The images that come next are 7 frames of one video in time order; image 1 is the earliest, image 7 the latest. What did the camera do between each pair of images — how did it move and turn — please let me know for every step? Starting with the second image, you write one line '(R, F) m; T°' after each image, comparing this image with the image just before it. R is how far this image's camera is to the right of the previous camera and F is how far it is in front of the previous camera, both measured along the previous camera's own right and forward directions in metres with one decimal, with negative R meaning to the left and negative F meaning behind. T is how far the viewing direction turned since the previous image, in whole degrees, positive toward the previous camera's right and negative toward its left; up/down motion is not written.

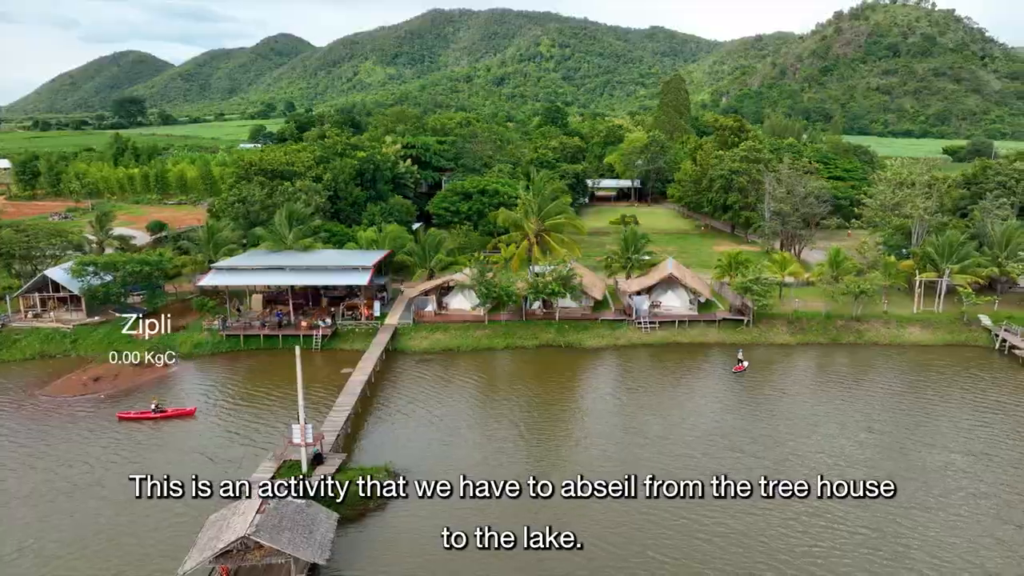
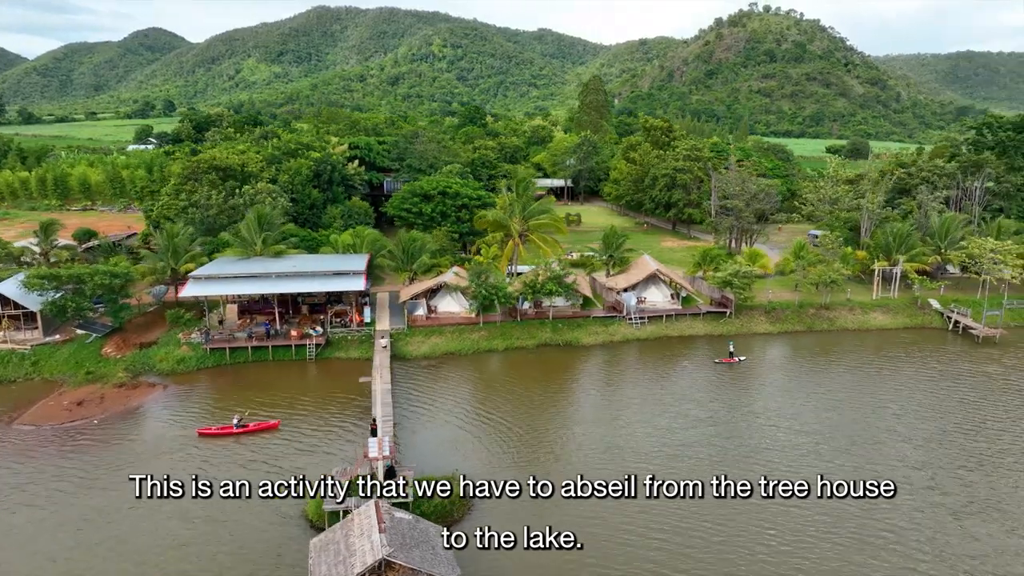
(-5.6, +0.6) m; +8°
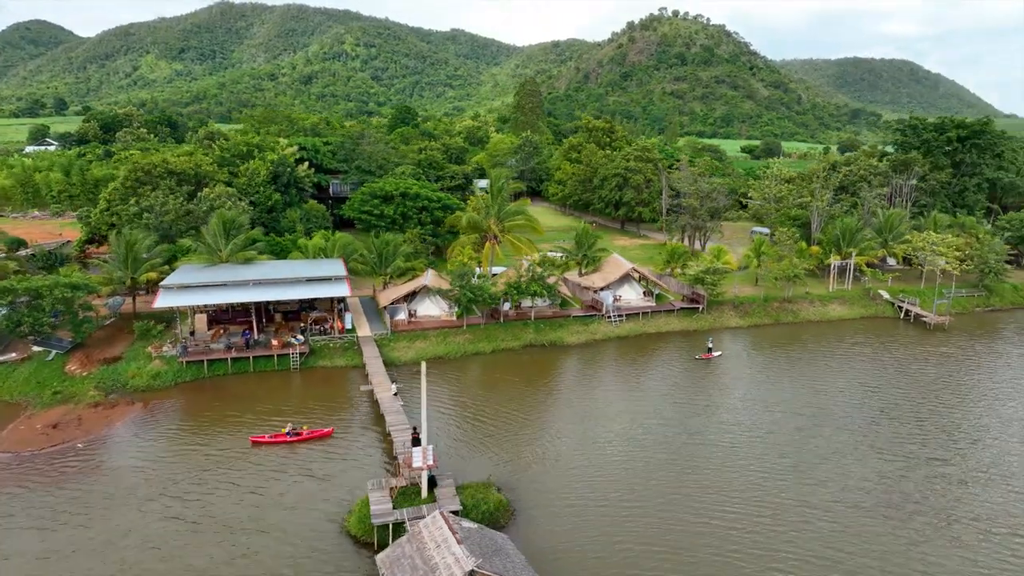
(-3.6, +0.3) m; +7°
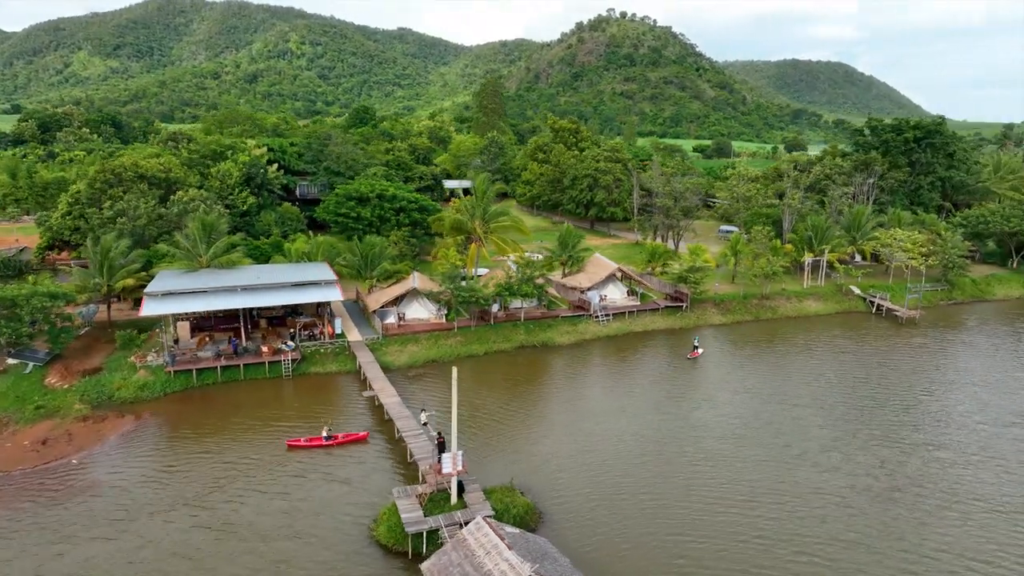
(-2.2, +0.1) m; +4°
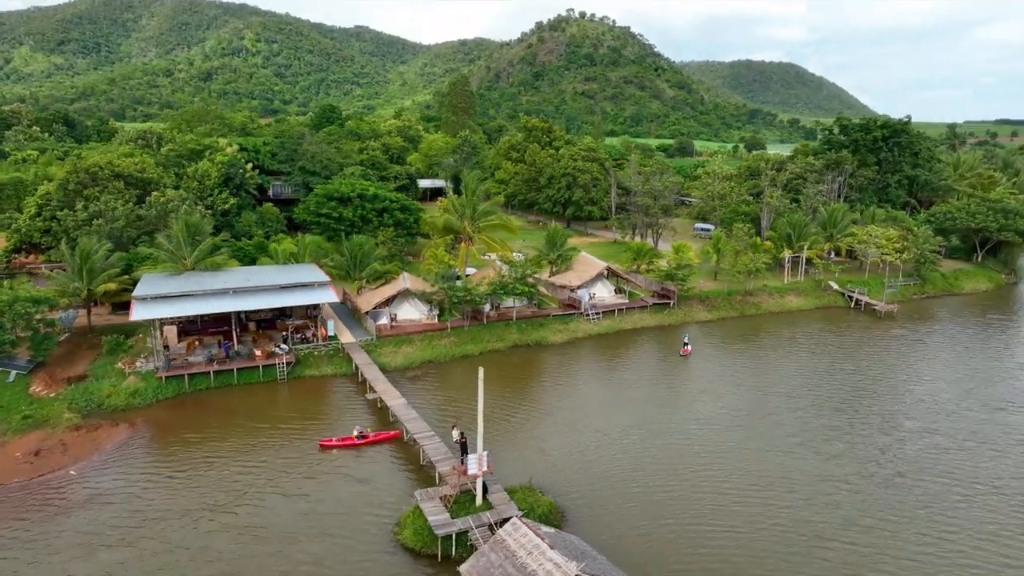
(-1.8, +0.1) m; +3°
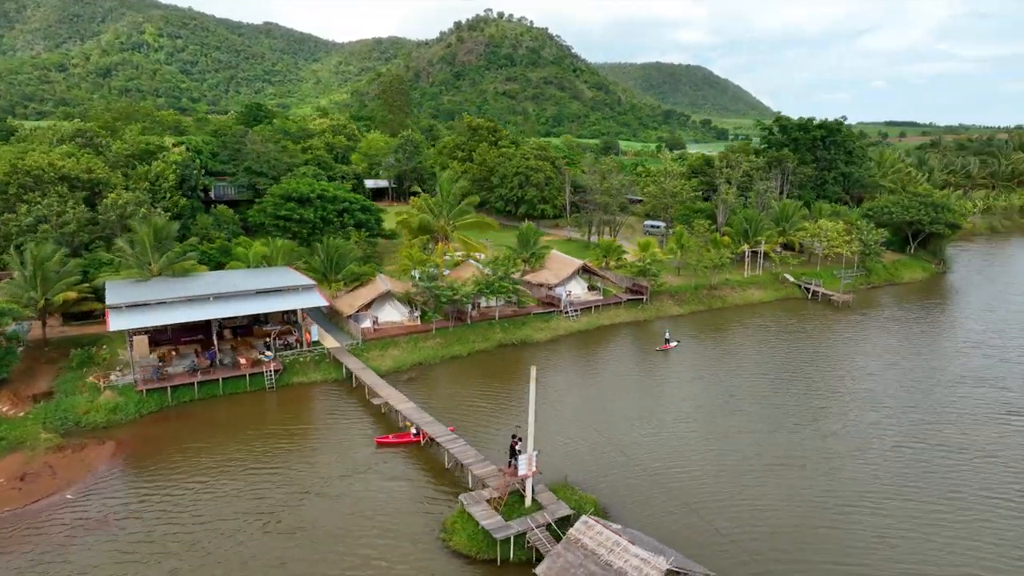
(-3.6, +0.4) m; +6°
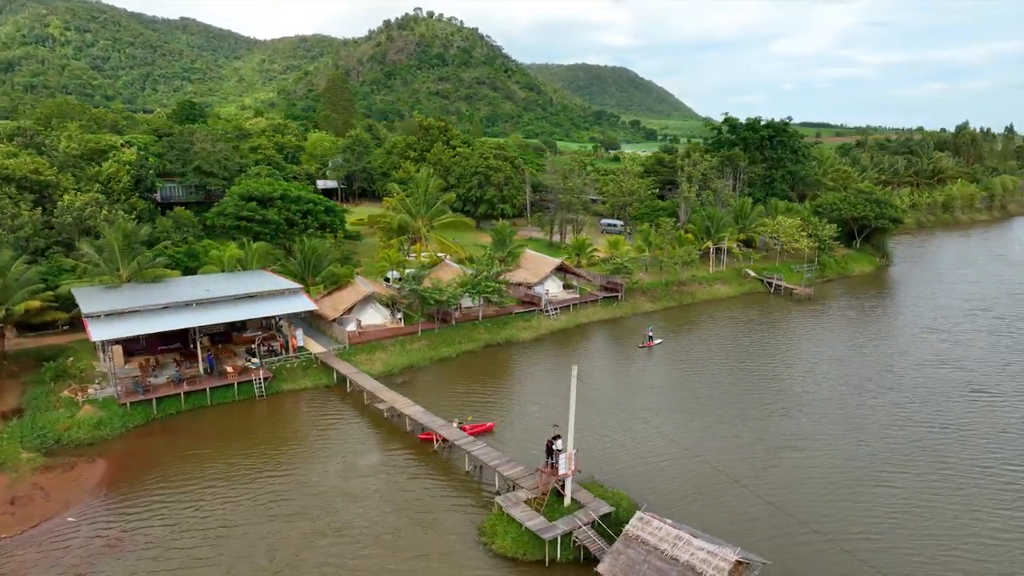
(-2.9, +0.3) m; +6°
